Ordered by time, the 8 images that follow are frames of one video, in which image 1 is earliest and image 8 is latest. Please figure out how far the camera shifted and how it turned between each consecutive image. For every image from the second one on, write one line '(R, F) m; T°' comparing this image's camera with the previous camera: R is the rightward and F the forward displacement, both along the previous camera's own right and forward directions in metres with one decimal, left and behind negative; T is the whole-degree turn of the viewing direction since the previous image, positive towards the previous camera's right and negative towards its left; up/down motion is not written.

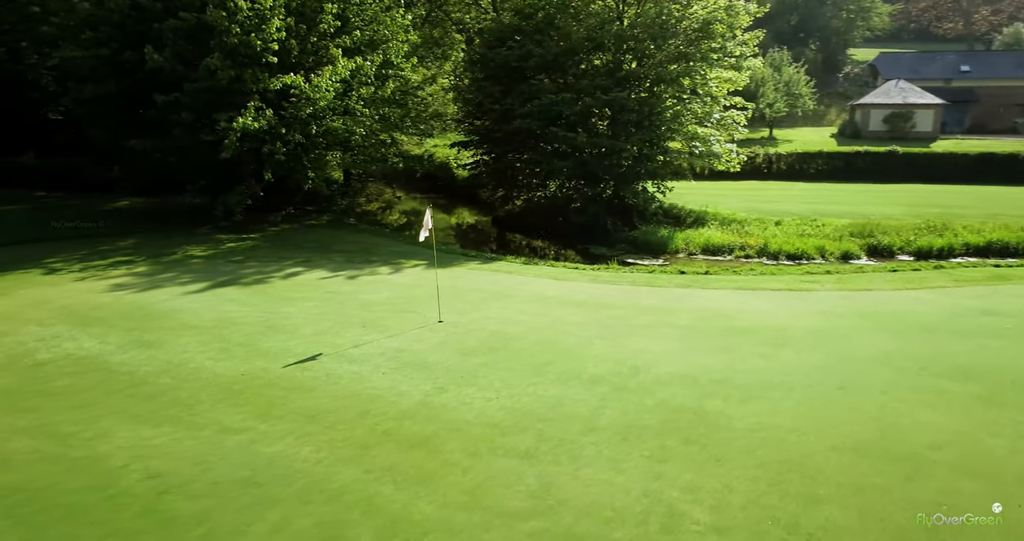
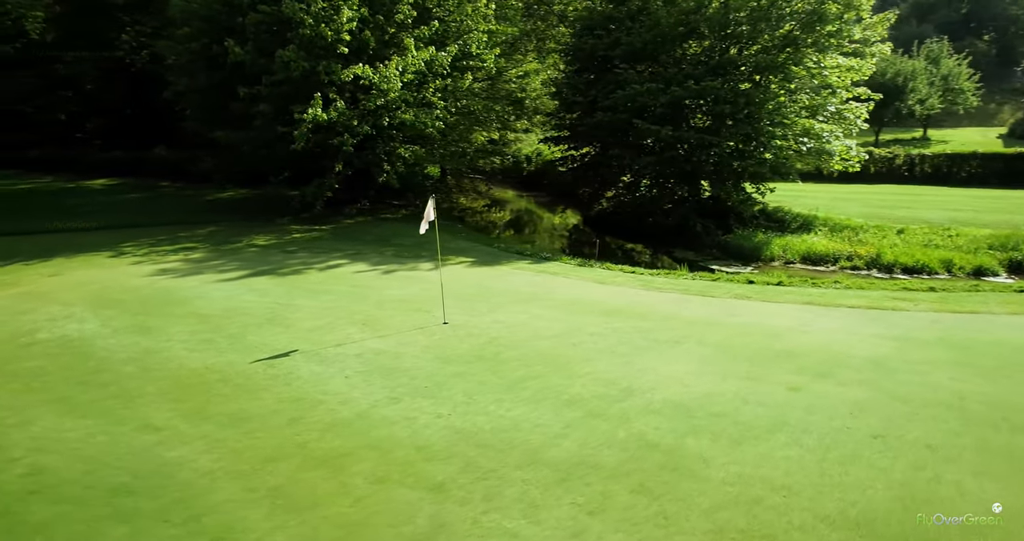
(+1.5, +1.1) m; -11°
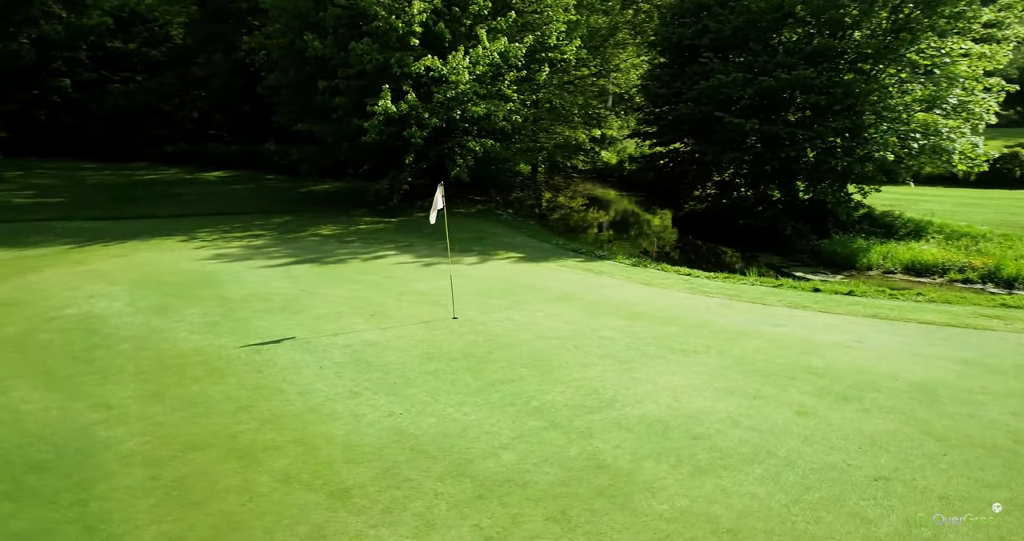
(+1.2, +0.7) m; -10°
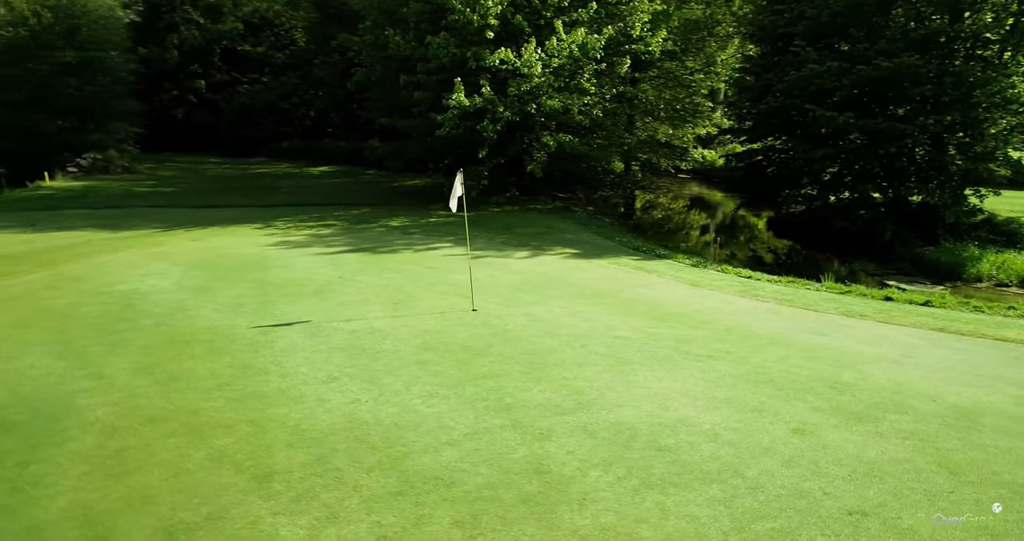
(+1.0, +0.4) m; -9°
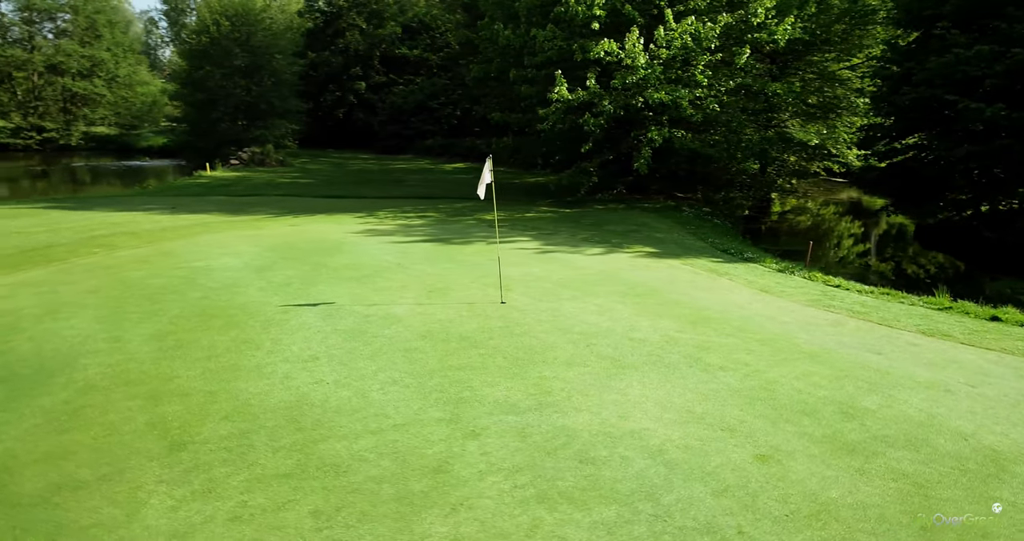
(+1.3, +0.5) m; -13°
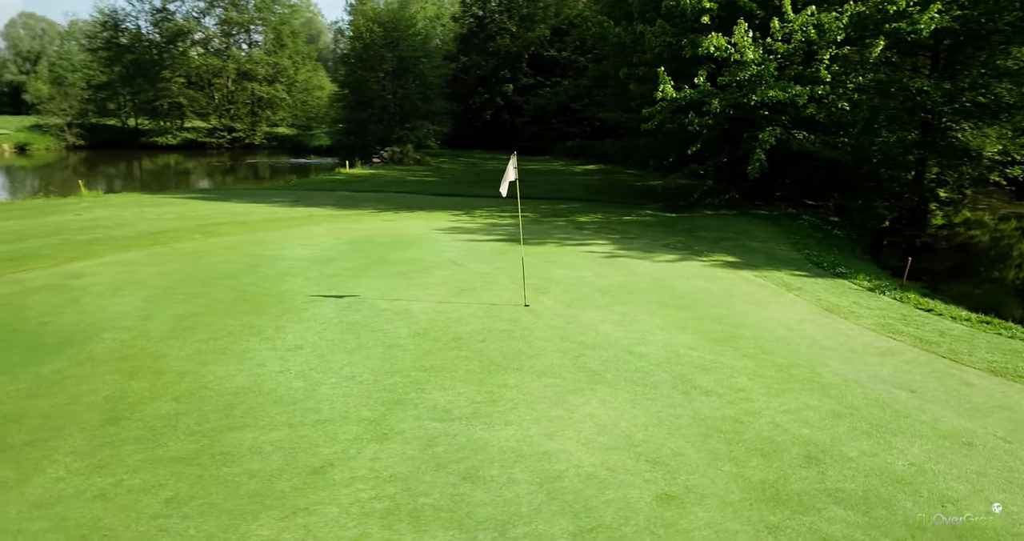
(+1.4, +0.4) m; -13°
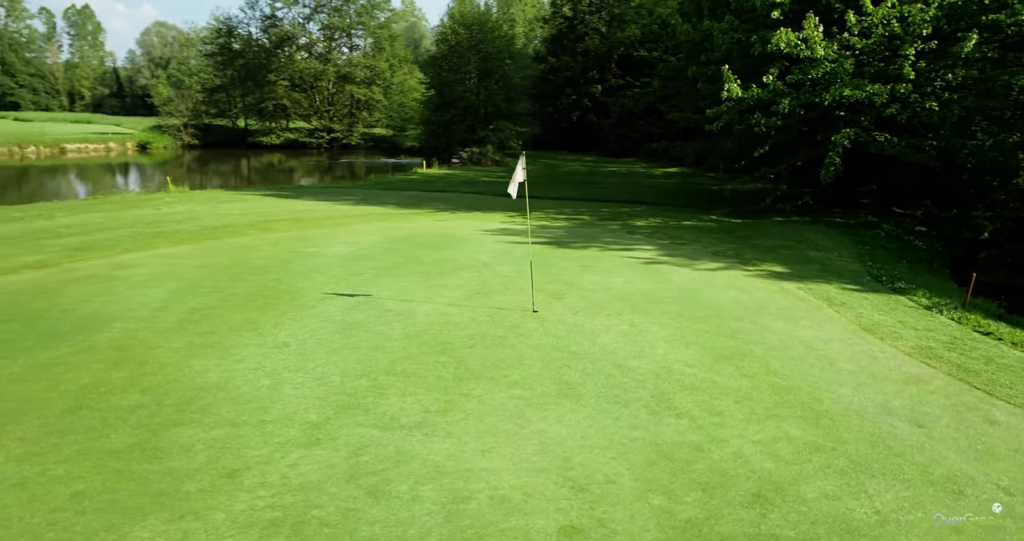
(+0.9, +0.3) m; -8°
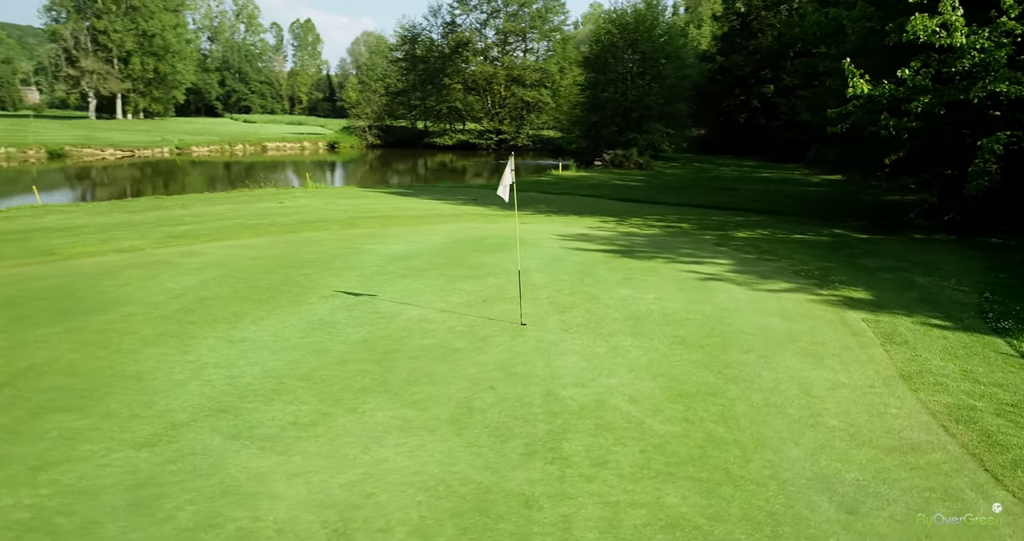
(+1.7, +0.7) m; -14°
